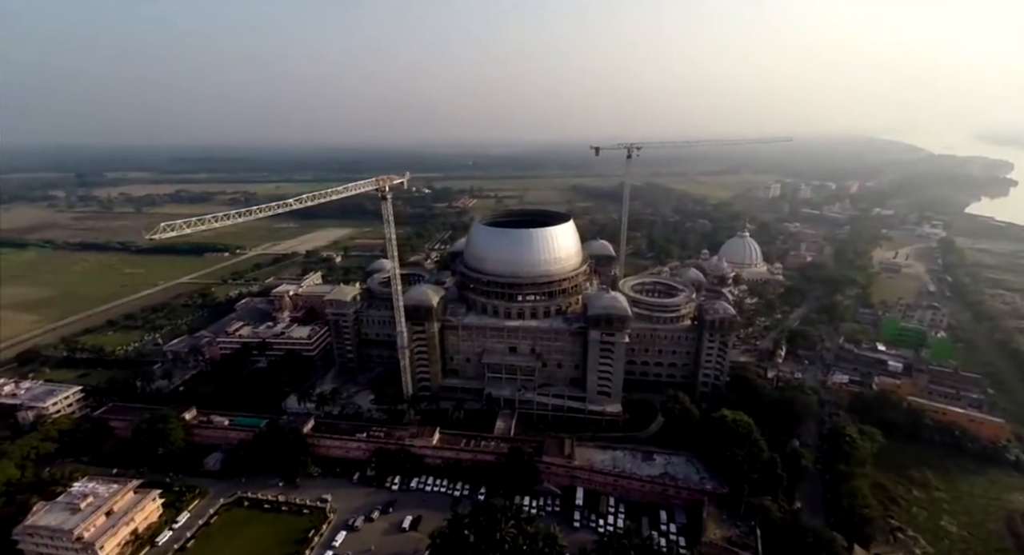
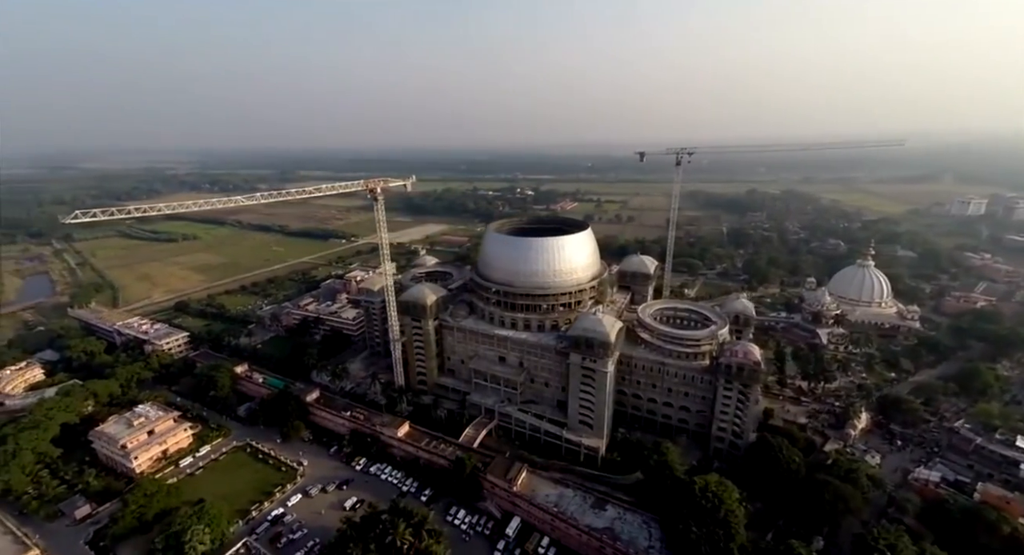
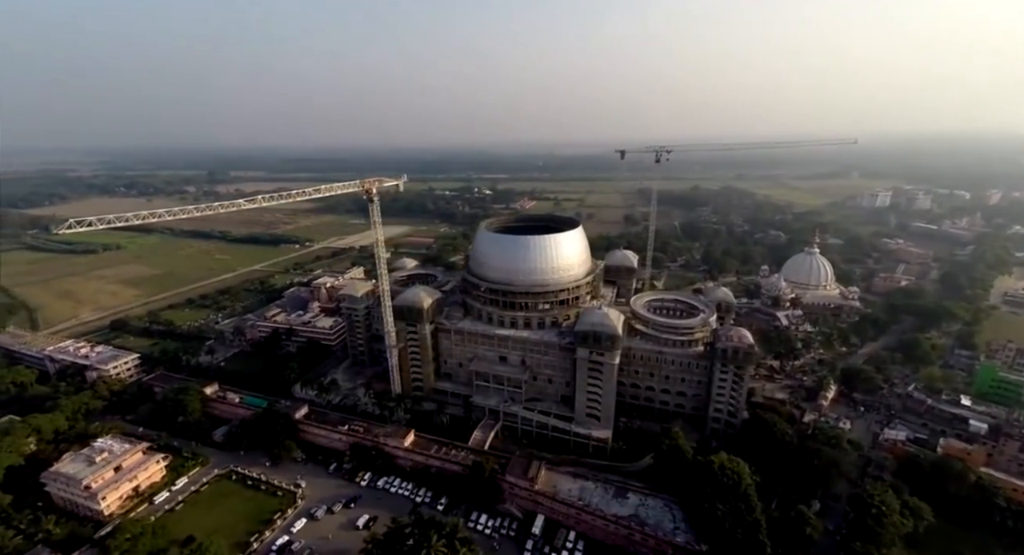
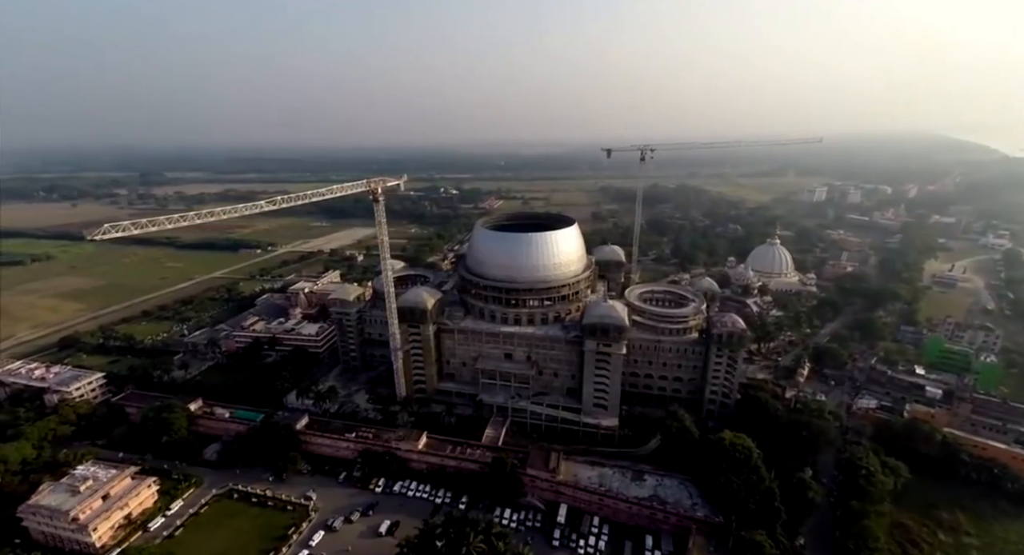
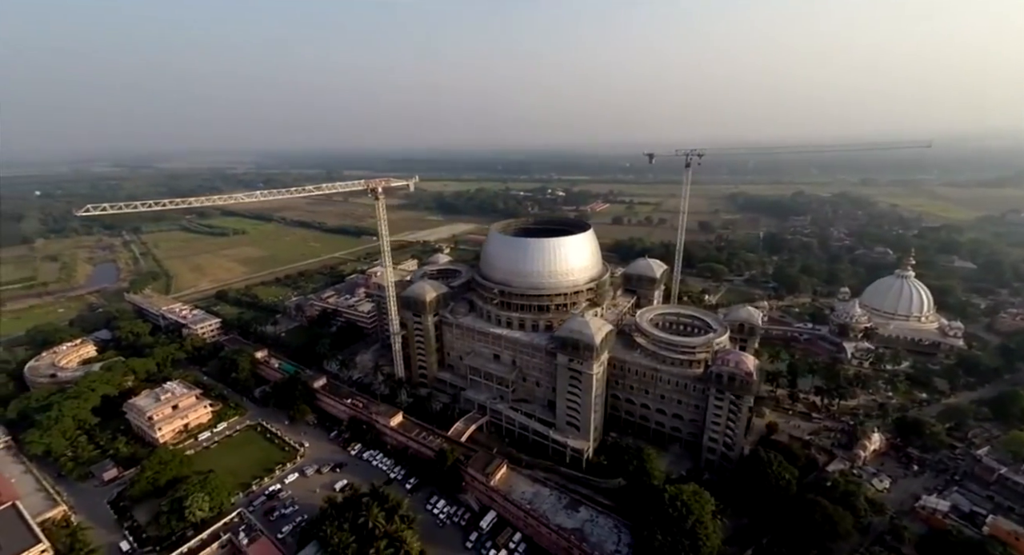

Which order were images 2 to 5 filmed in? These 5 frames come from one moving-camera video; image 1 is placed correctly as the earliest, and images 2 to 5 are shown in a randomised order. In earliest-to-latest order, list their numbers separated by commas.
4, 3, 2, 5
